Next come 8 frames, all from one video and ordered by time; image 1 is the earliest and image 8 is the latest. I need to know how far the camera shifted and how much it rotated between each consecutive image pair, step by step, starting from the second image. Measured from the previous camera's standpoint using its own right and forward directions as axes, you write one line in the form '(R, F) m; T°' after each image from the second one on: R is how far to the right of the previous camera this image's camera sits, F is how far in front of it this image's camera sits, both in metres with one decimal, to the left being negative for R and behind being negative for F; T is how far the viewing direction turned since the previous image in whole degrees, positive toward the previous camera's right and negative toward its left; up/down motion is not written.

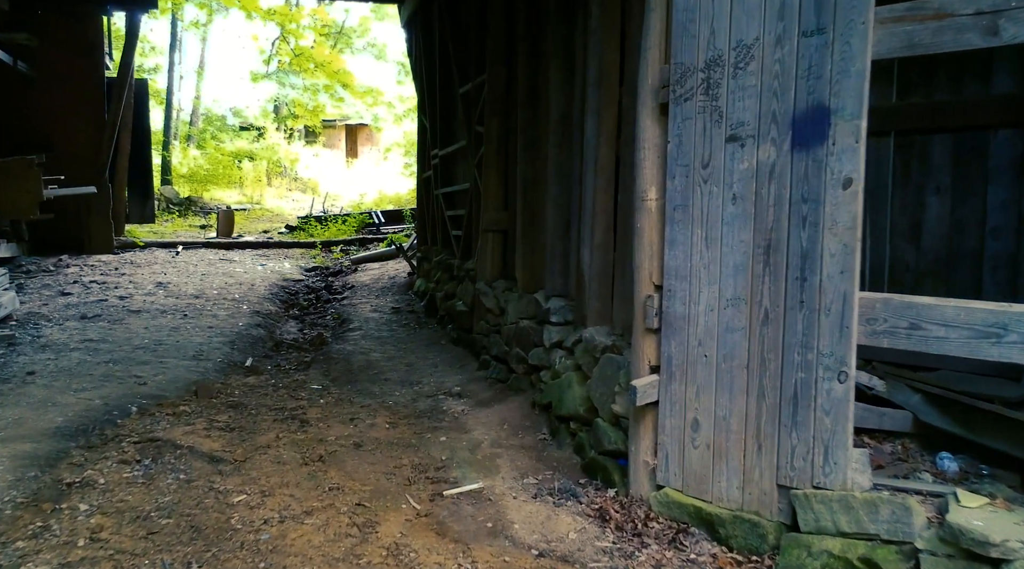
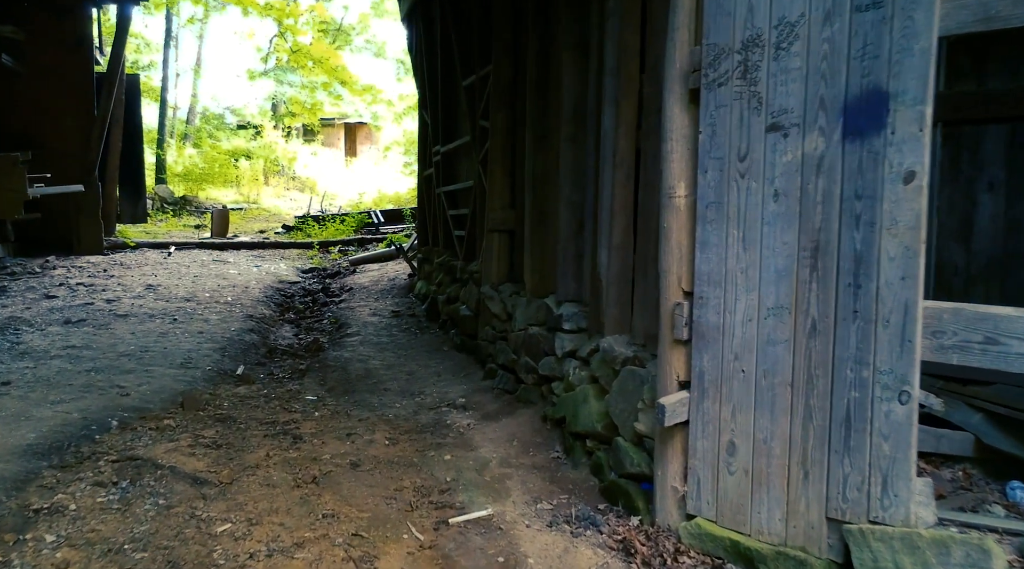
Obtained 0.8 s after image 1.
(-0.1, +0.4) m; 0°
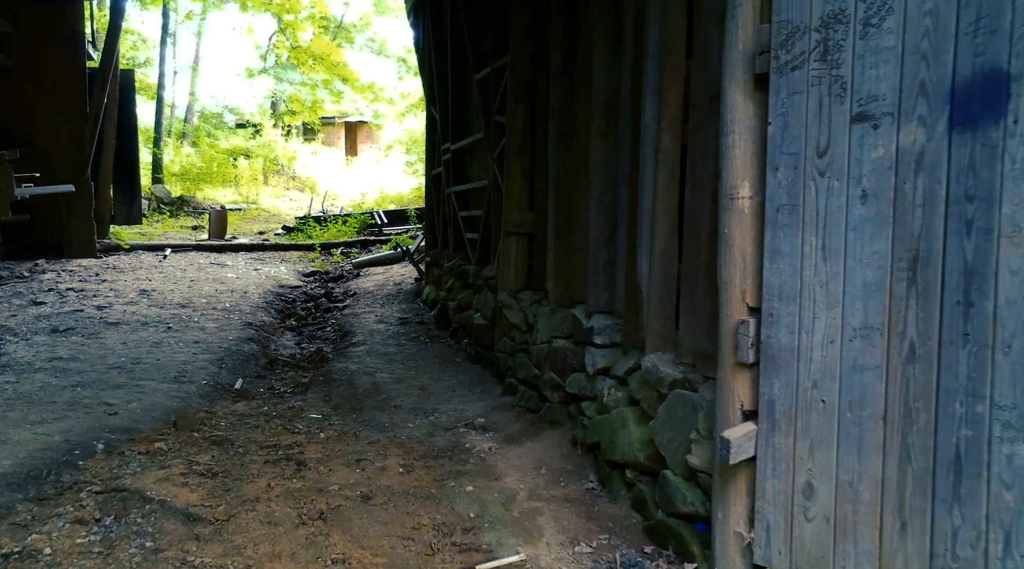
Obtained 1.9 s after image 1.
(-0.1, +0.4) m; 0°
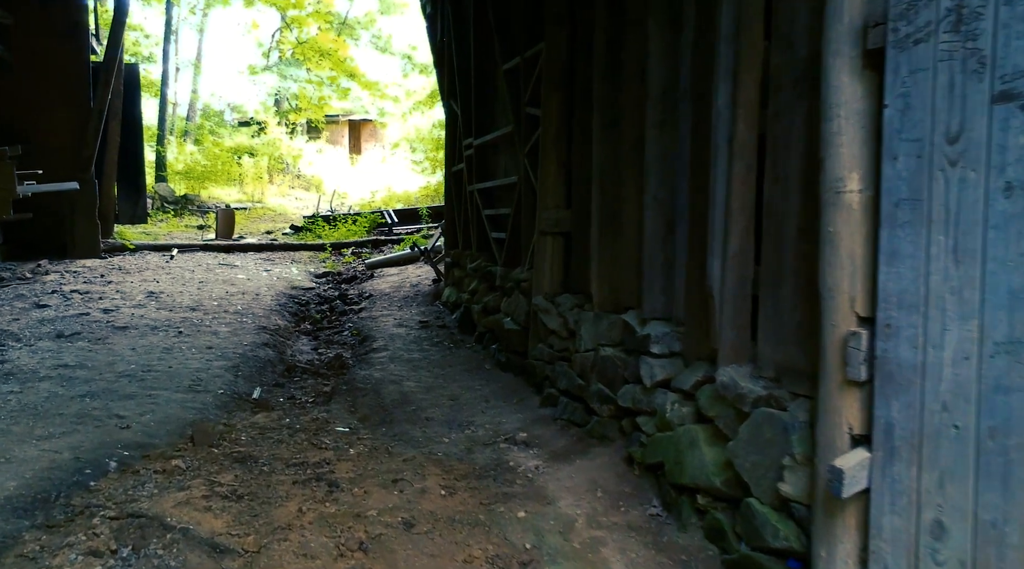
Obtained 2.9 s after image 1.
(-0.2, +0.4) m; 0°
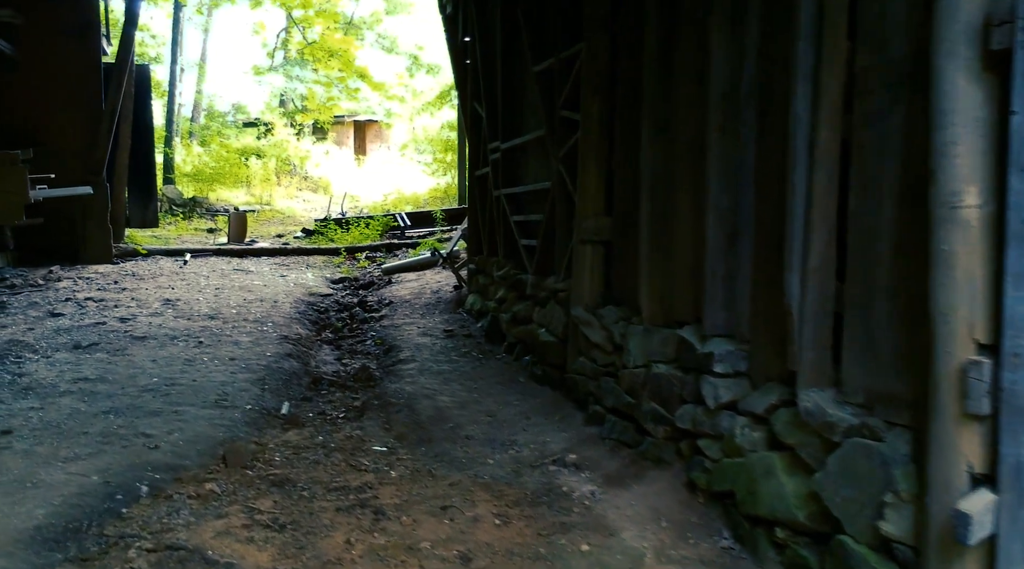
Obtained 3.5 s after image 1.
(-0.2, +0.2) m; 0°
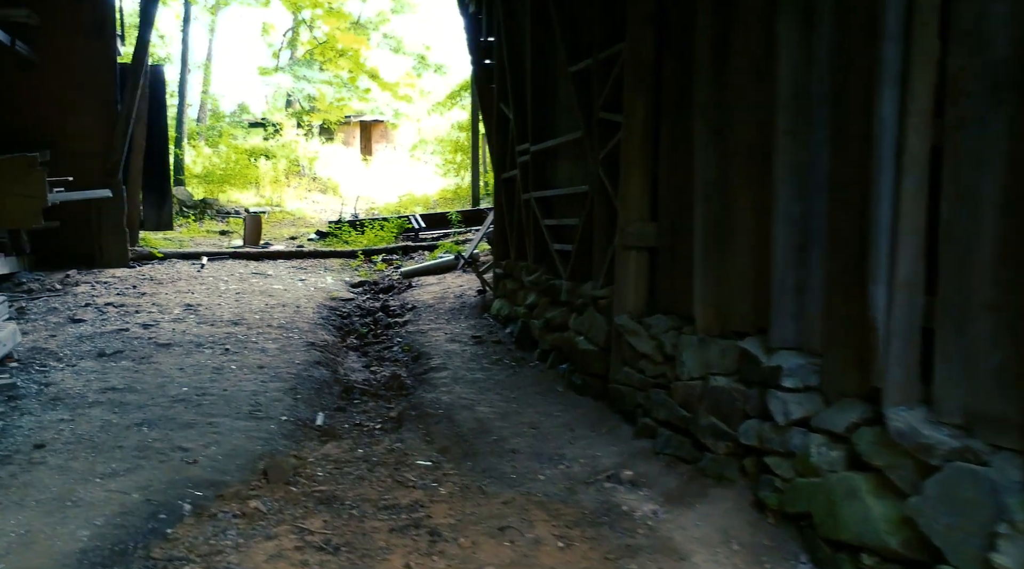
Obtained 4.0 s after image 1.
(-0.3, +0.1) m; 0°
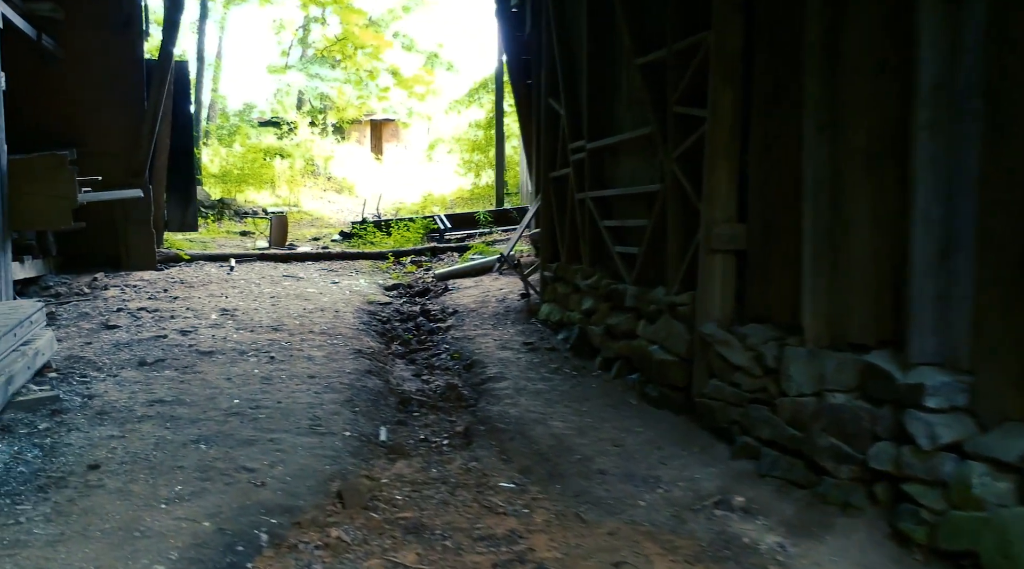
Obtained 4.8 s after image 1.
(-0.4, +0.3) m; 0°
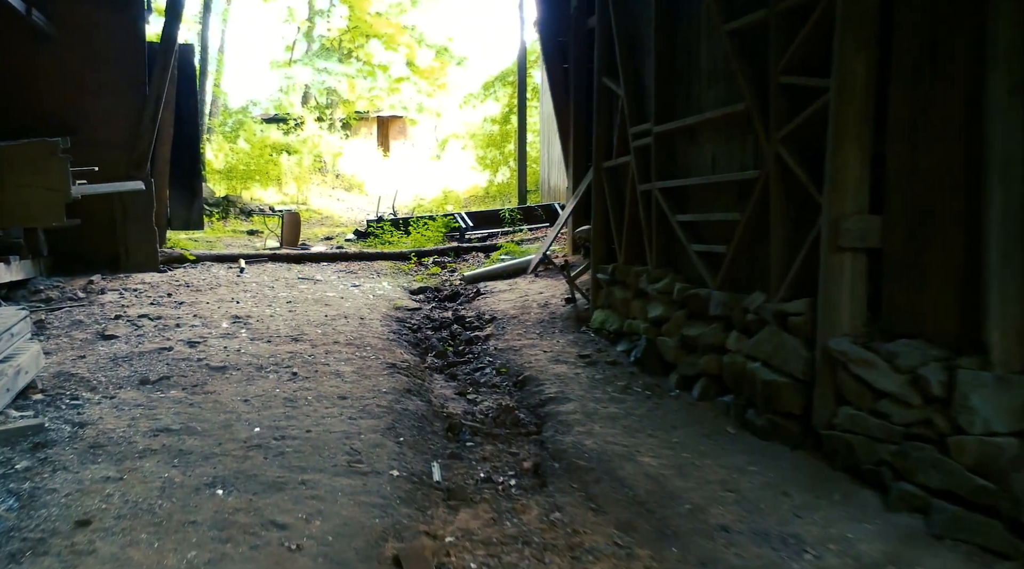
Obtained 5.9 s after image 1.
(-0.4, +0.9) m; 0°
